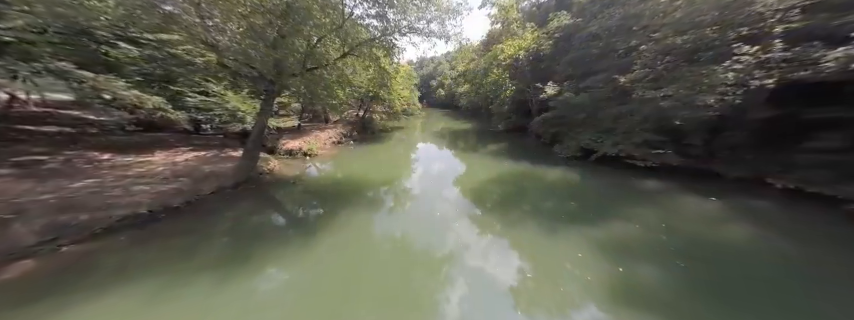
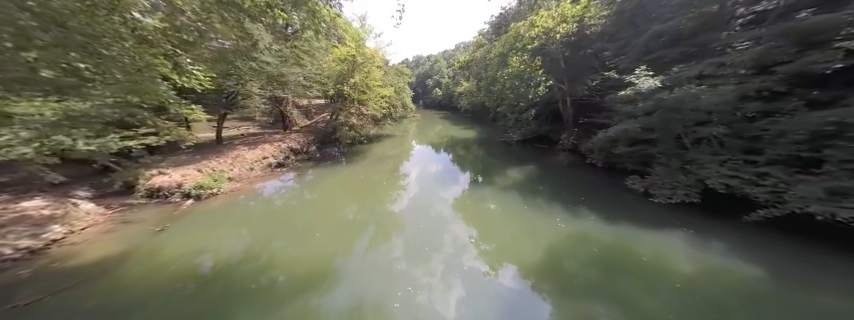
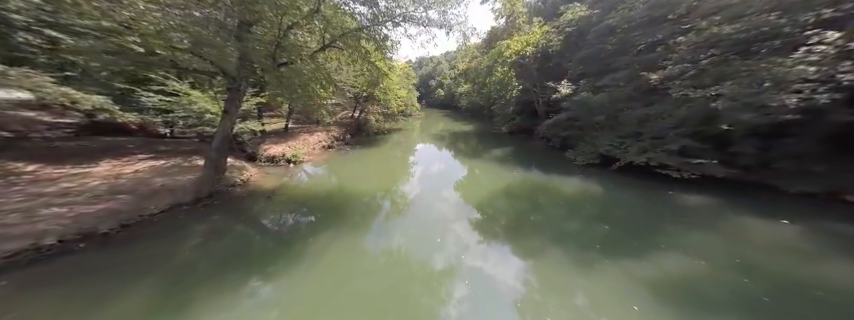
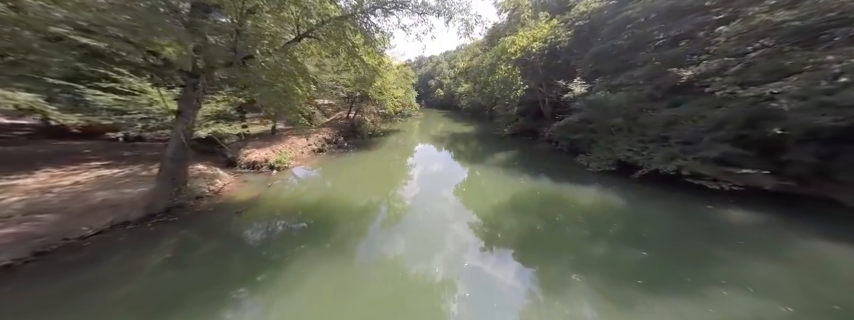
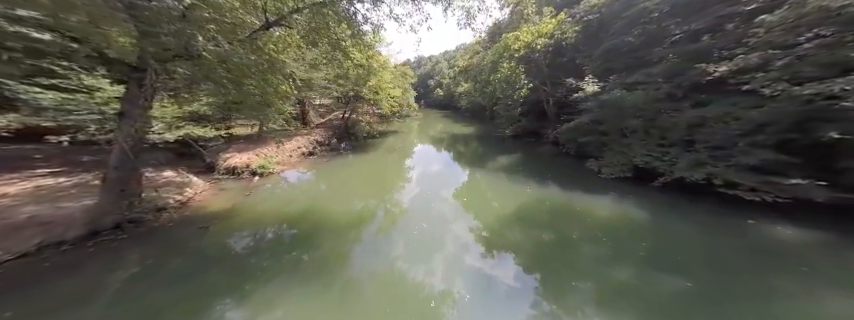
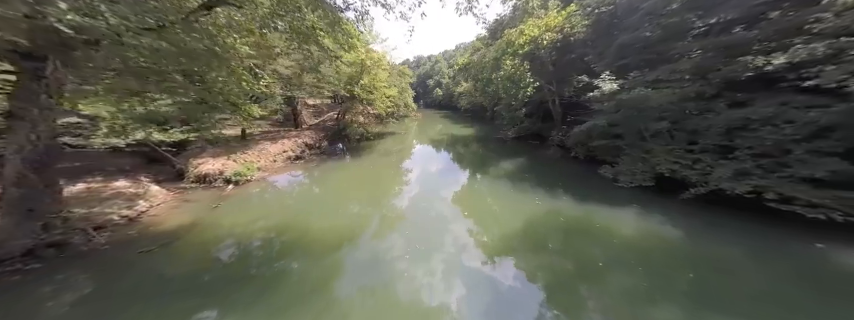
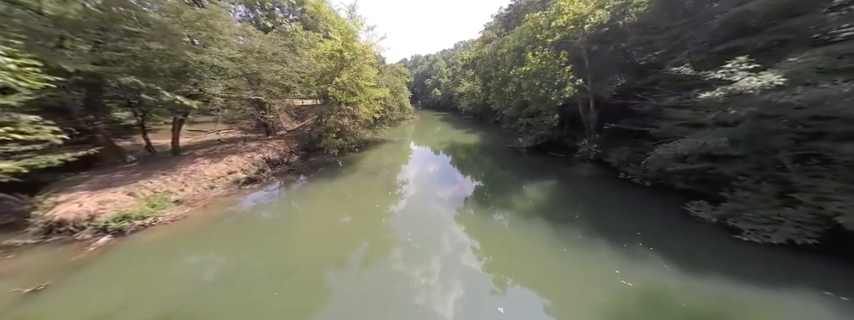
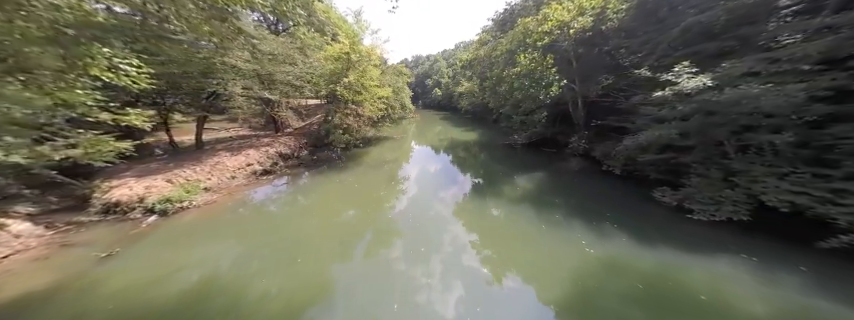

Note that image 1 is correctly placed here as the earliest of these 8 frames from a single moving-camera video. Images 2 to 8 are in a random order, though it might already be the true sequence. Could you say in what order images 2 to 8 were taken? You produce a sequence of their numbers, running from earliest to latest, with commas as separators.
3, 4, 5, 6, 2, 8, 7
